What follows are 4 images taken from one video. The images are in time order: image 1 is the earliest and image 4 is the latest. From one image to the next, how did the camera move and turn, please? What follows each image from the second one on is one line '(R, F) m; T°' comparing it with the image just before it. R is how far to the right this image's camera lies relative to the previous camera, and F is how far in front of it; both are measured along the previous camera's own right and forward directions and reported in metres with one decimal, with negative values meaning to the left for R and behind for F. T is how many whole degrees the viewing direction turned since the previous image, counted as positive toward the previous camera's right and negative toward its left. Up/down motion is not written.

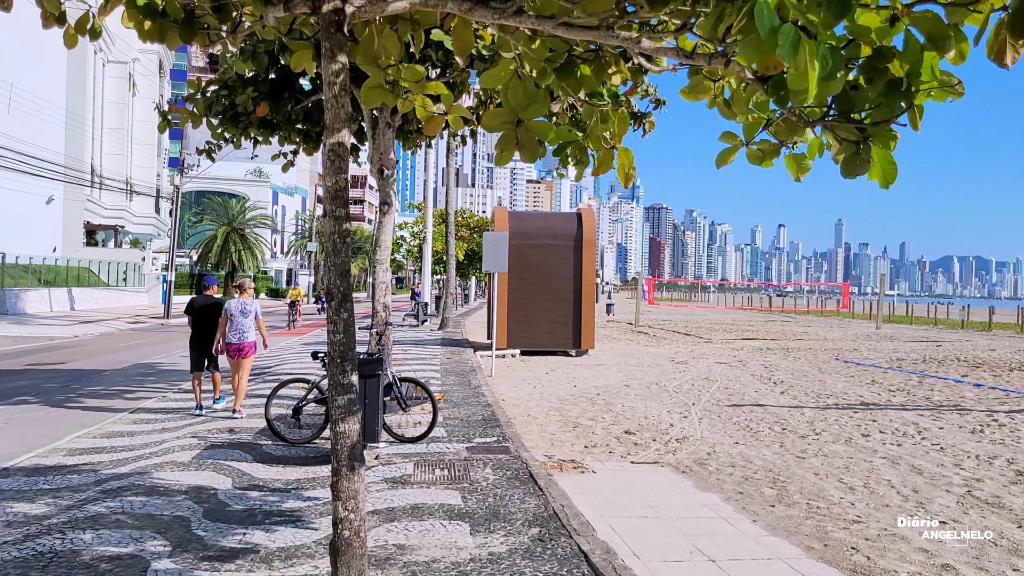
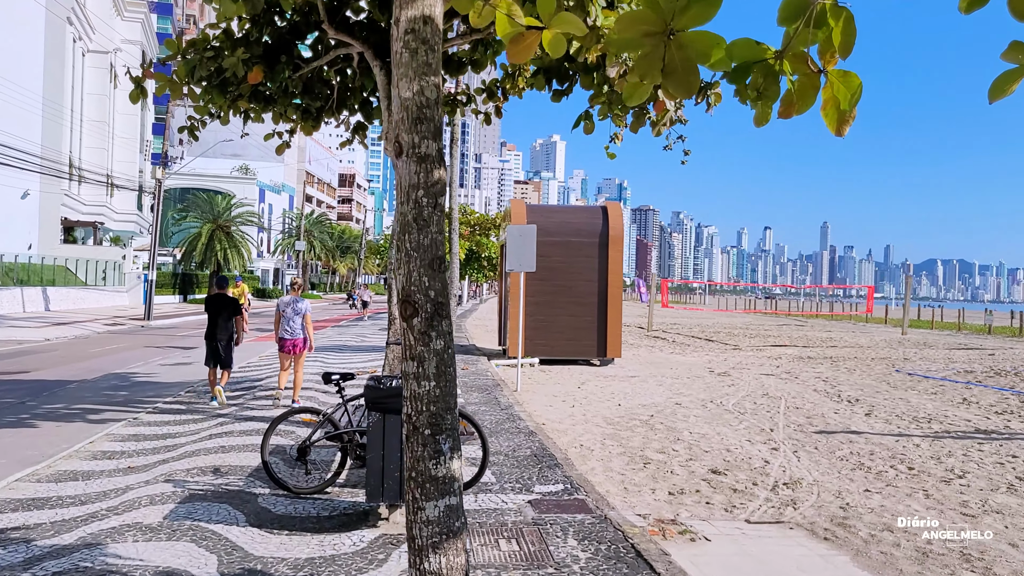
(-0.6, +1.8) m; +1°
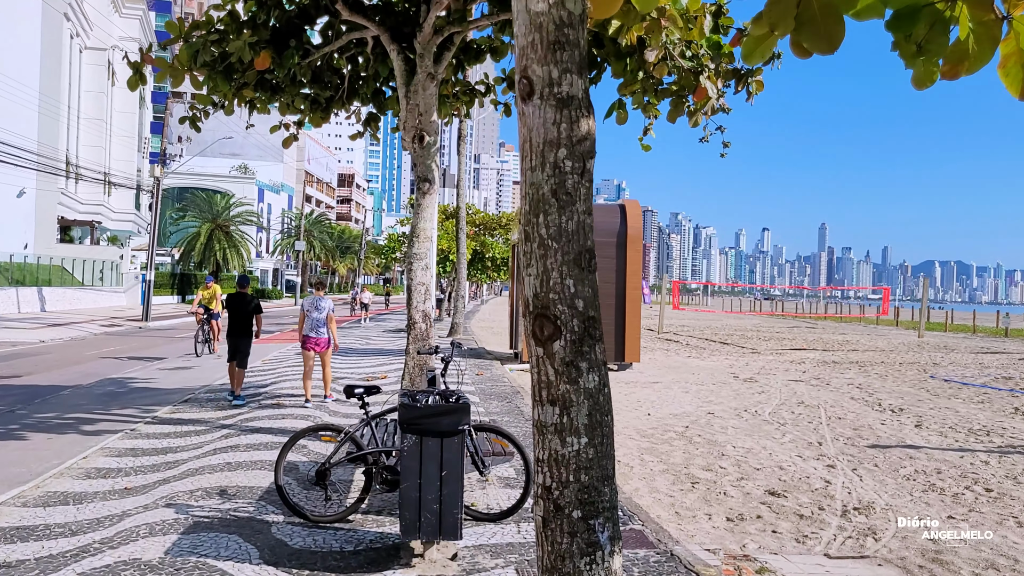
(-0.3, +0.7) m; 0°
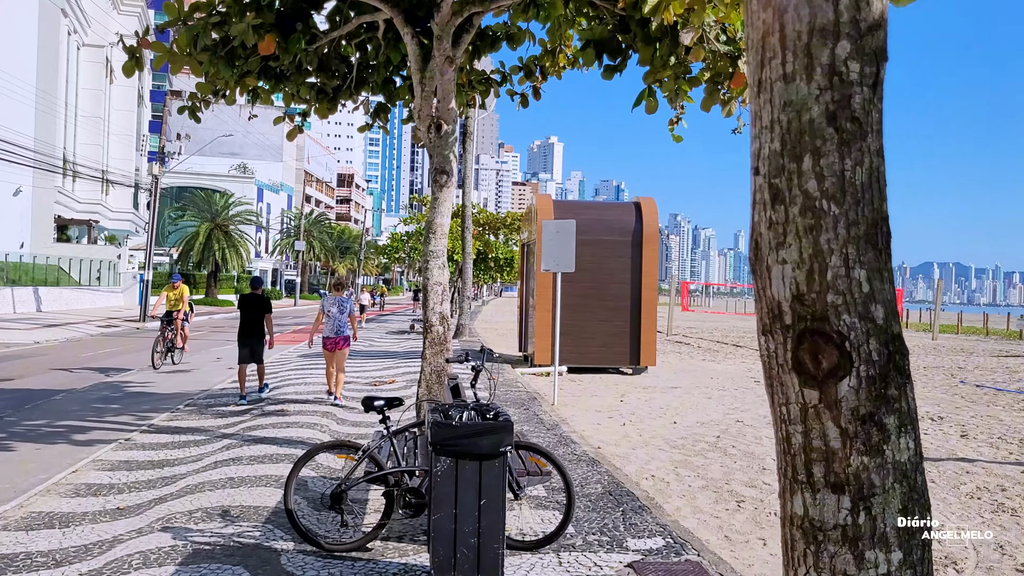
(-0.2, +0.6) m; 0°
